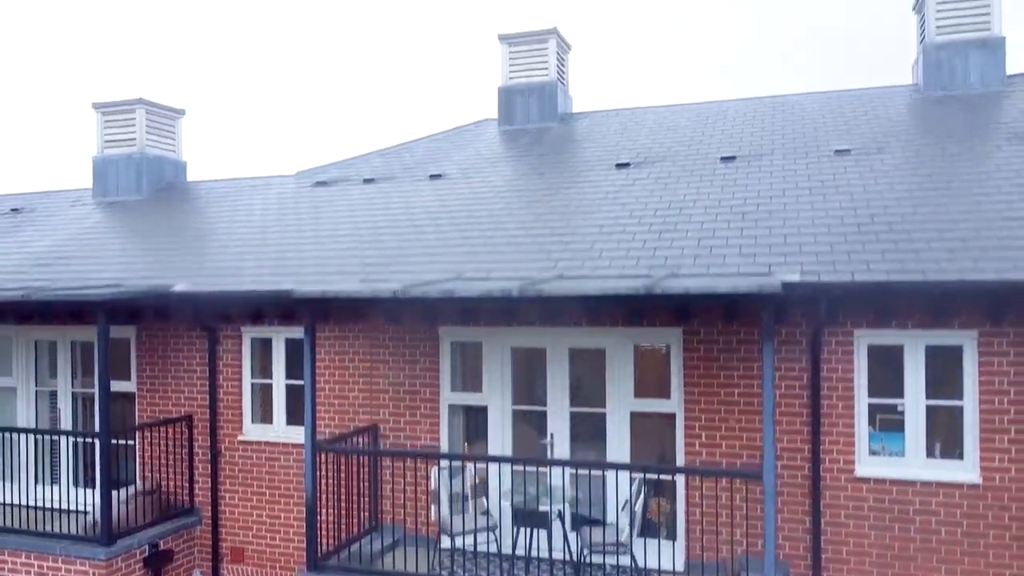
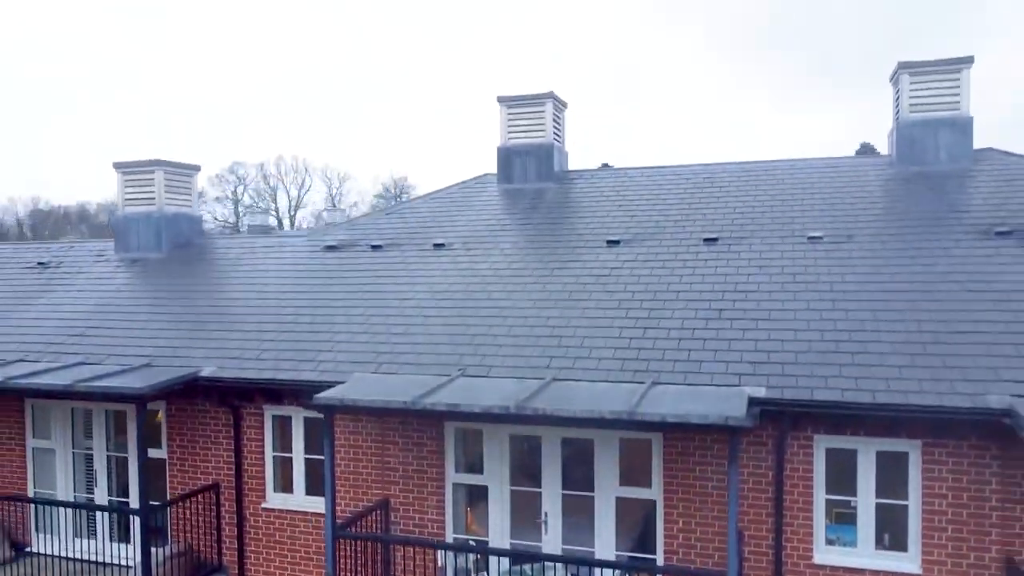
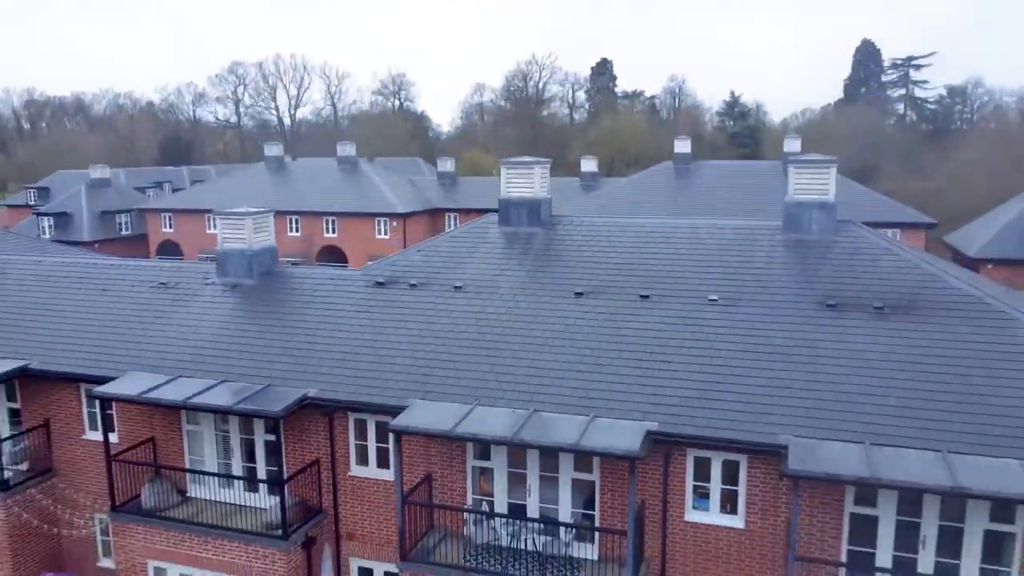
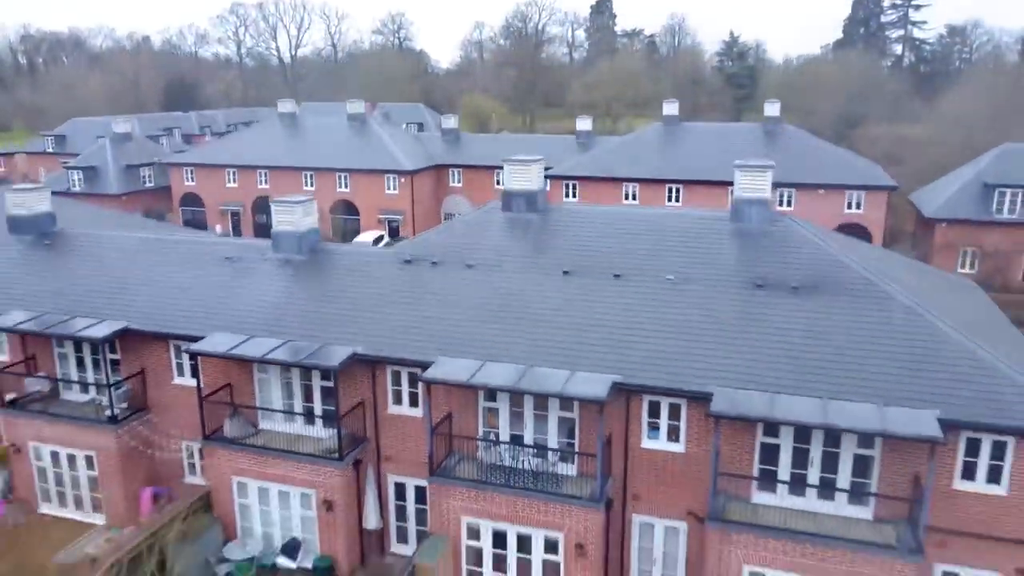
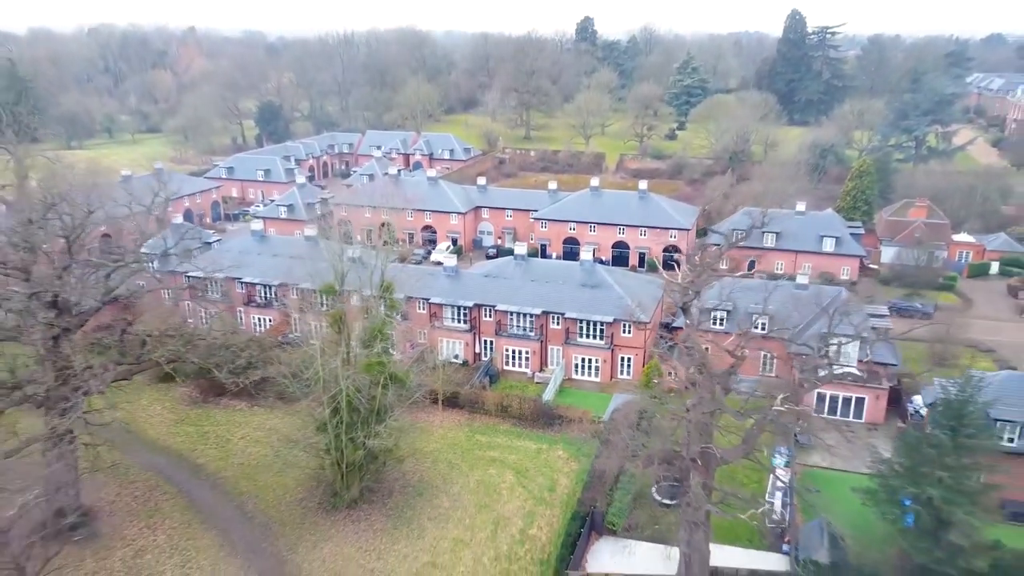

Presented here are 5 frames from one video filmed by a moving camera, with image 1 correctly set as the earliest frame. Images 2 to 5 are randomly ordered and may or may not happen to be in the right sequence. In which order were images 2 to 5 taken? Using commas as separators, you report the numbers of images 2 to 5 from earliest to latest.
2, 3, 4, 5
